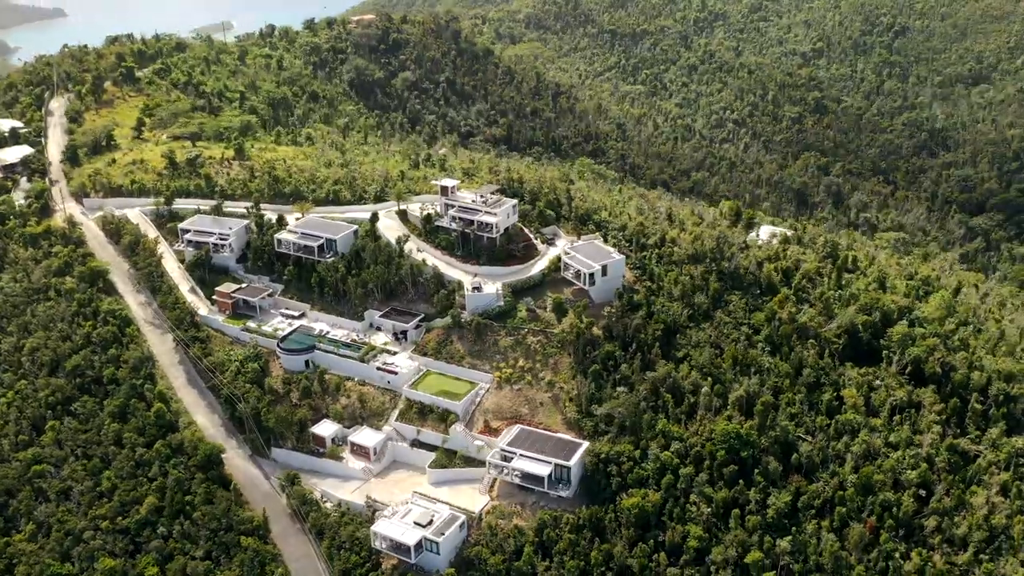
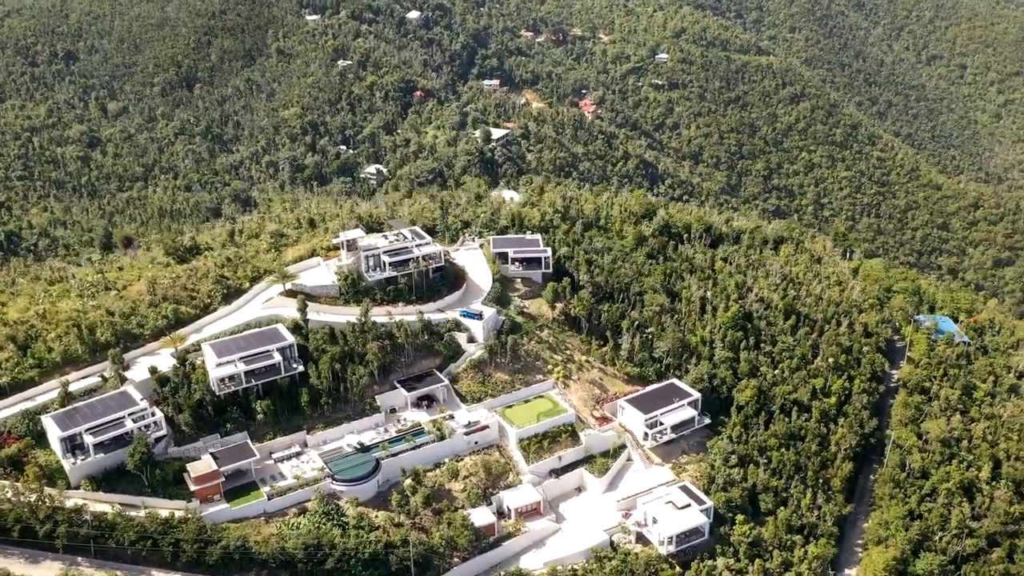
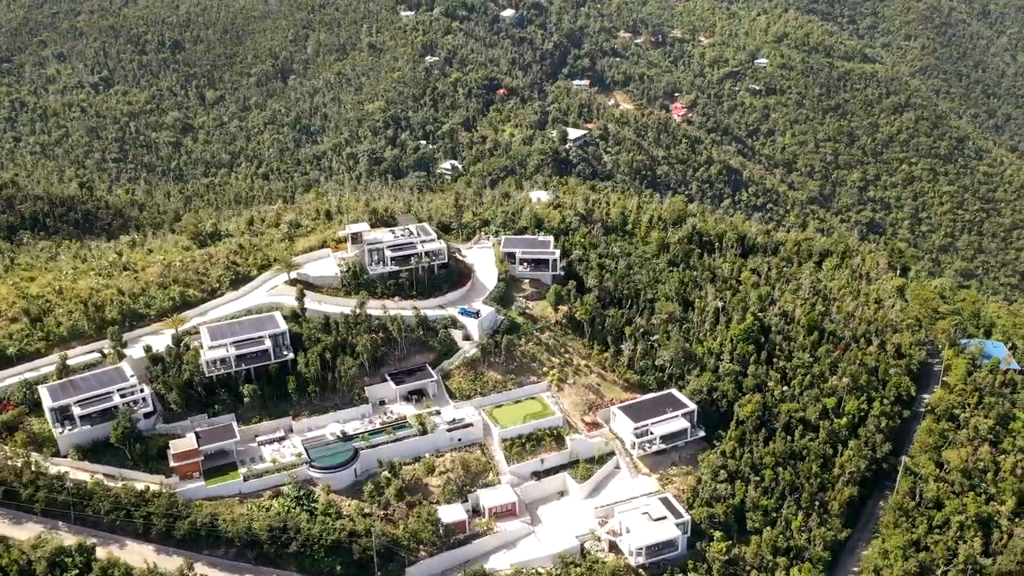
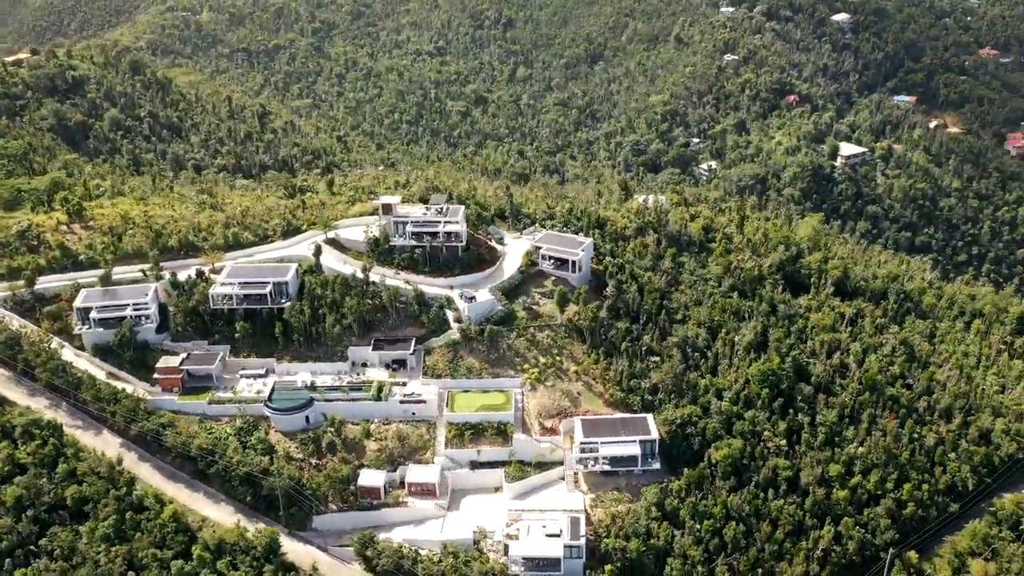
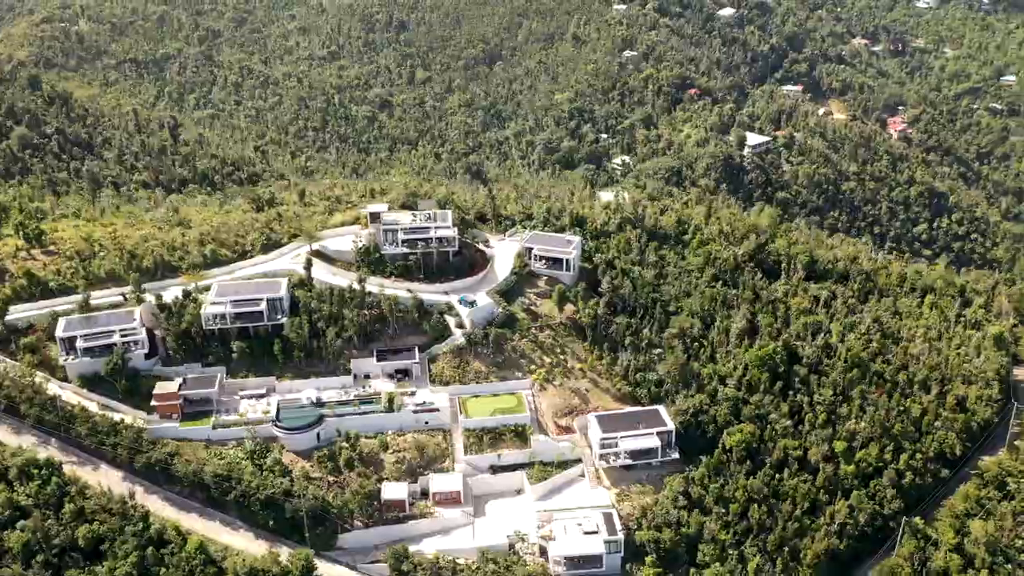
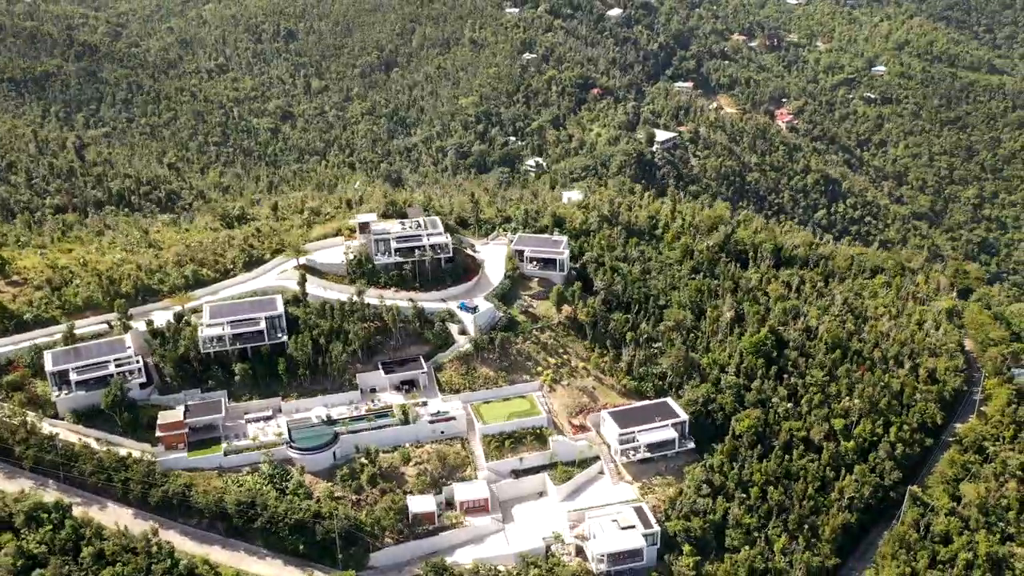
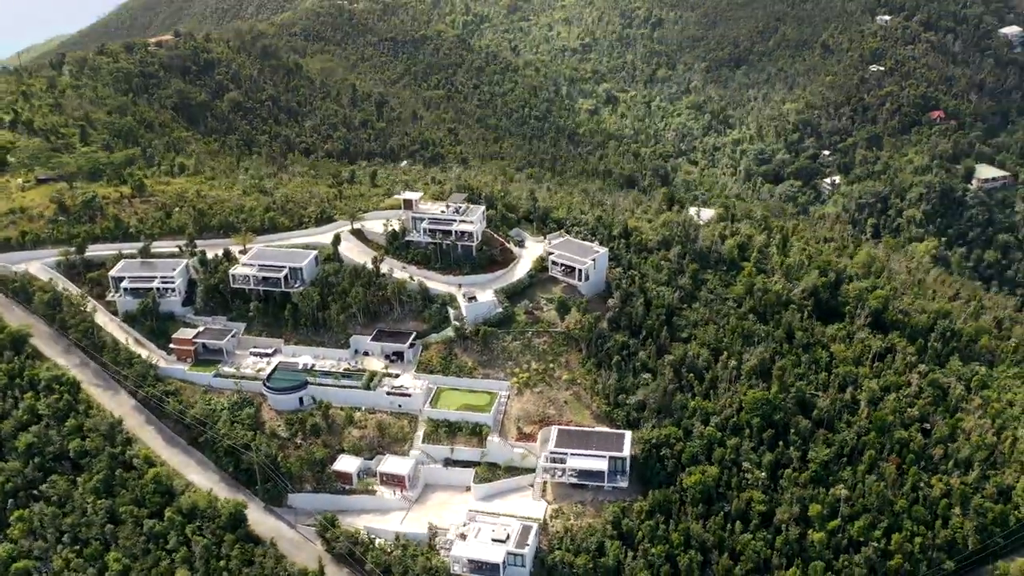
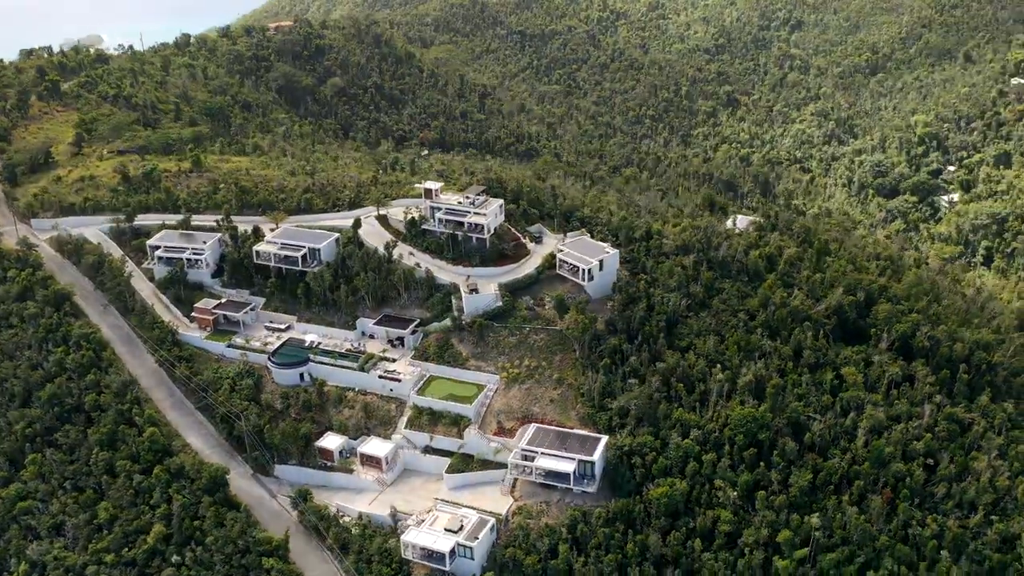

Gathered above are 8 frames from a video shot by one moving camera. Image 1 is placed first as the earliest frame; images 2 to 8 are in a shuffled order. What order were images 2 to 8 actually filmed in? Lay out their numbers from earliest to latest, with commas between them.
8, 7, 4, 5, 6, 3, 2
